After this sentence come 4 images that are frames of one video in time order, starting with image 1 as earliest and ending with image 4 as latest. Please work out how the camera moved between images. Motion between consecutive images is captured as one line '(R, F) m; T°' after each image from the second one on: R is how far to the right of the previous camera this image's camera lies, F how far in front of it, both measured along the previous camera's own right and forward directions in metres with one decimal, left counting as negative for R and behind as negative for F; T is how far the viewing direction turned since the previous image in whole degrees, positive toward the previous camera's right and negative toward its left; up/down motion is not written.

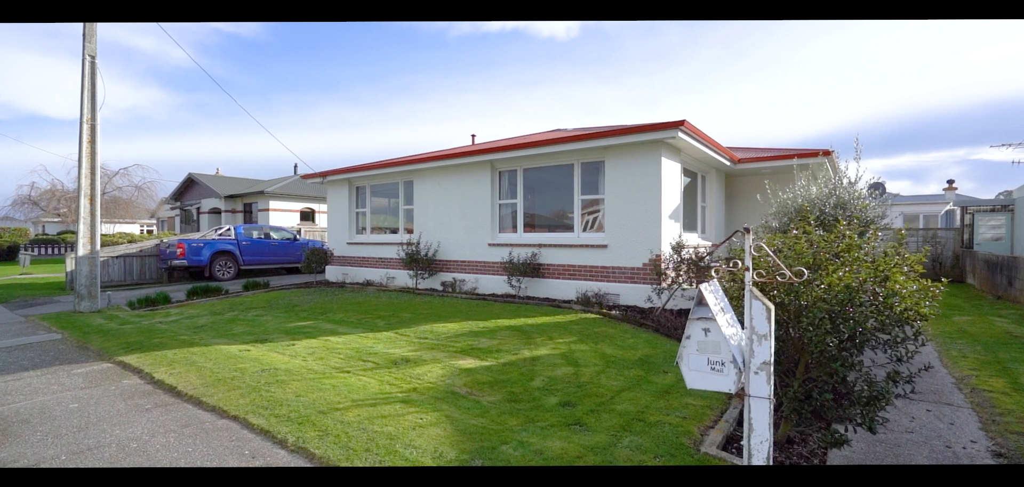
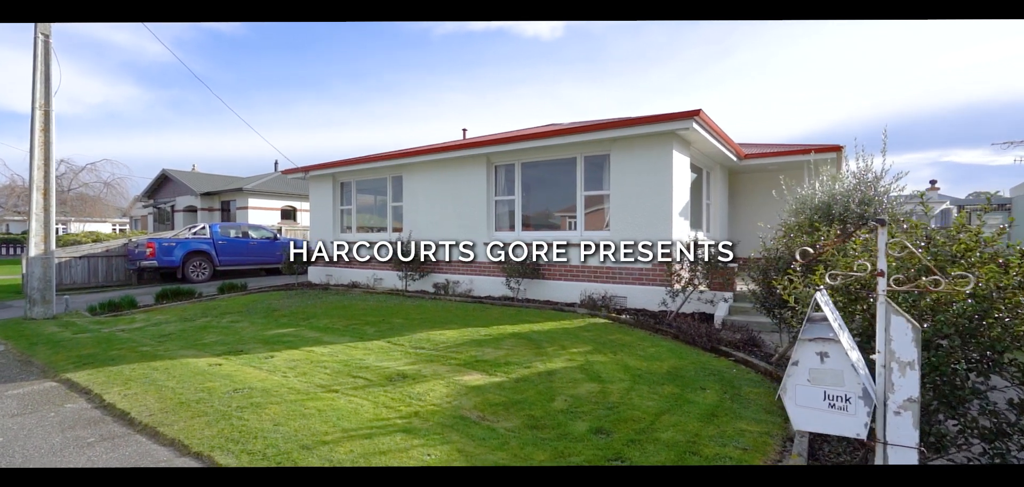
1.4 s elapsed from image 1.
(-0.2, +0.6) m; +2°
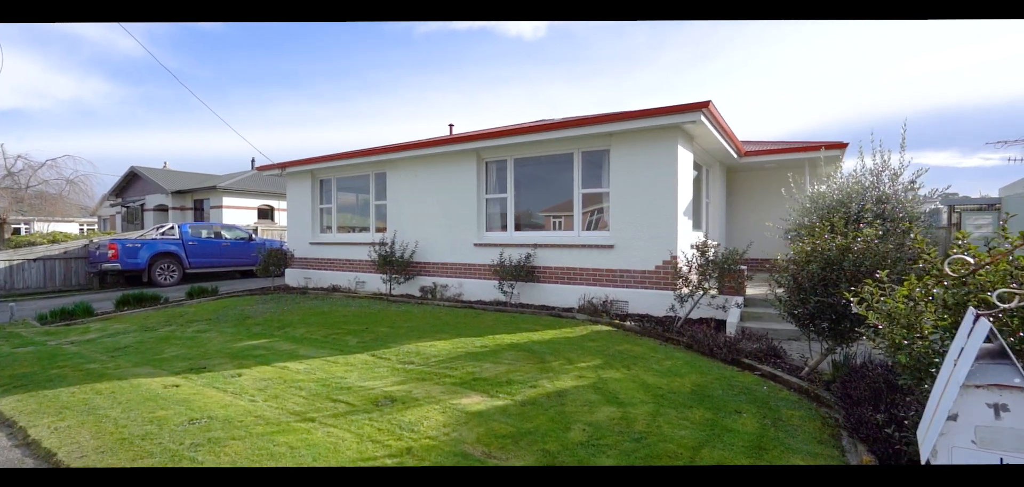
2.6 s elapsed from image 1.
(-0.2, +0.6) m; +2°
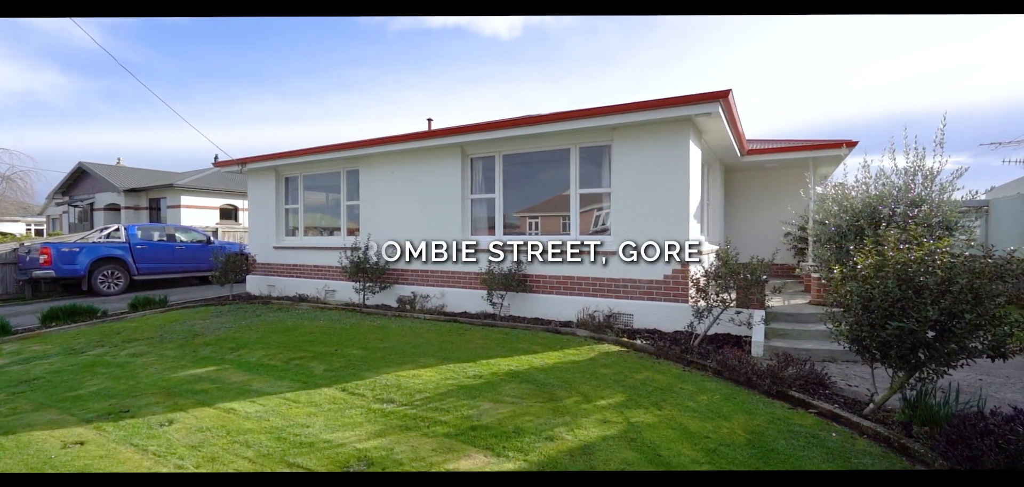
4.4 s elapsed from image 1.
(-0.2, +0.9) m; +3°
